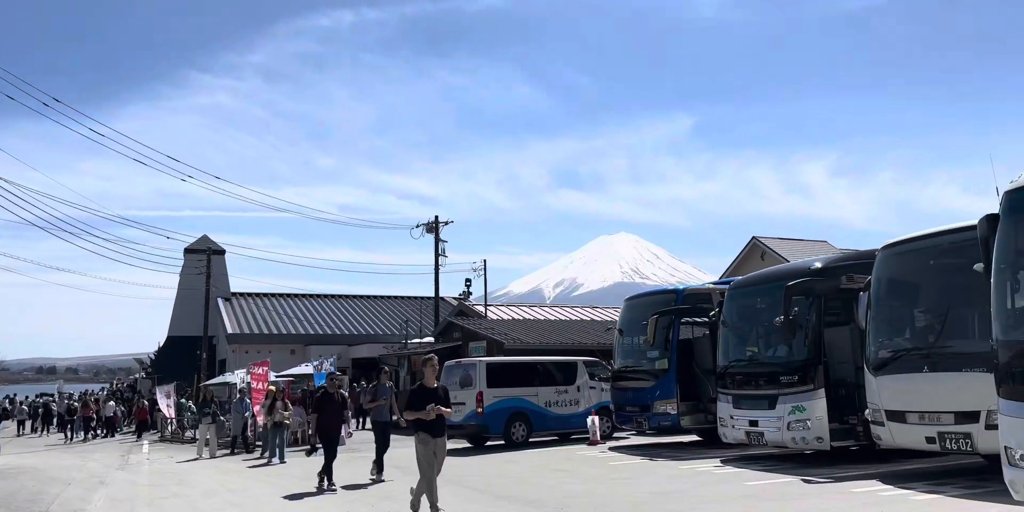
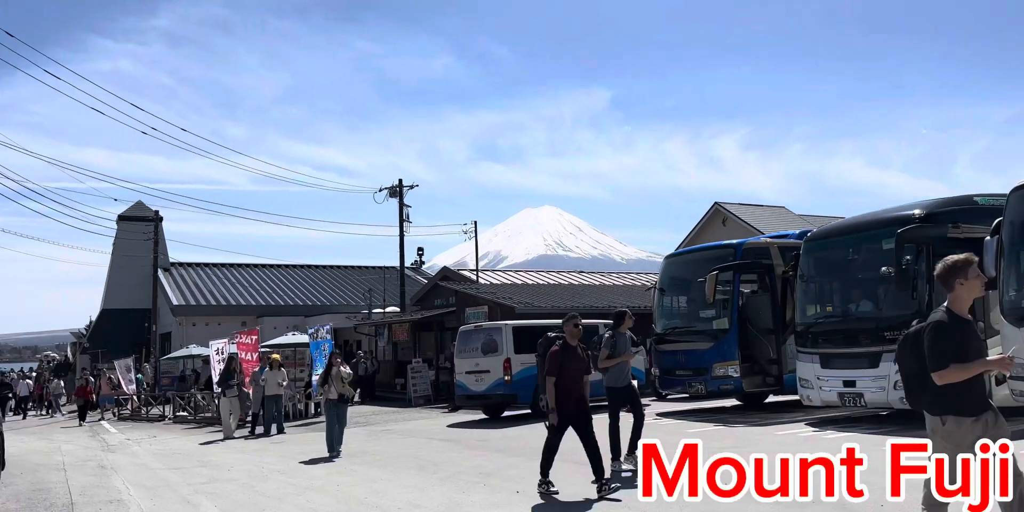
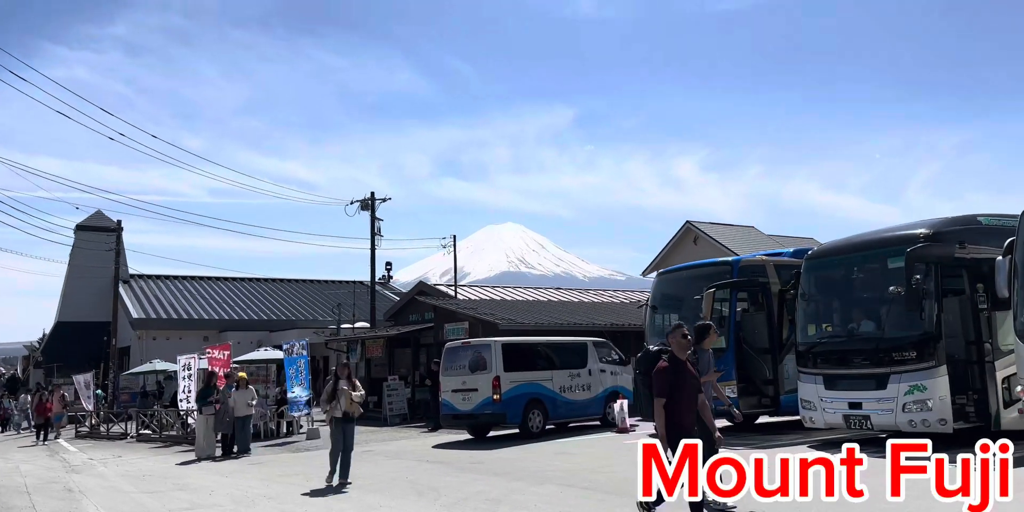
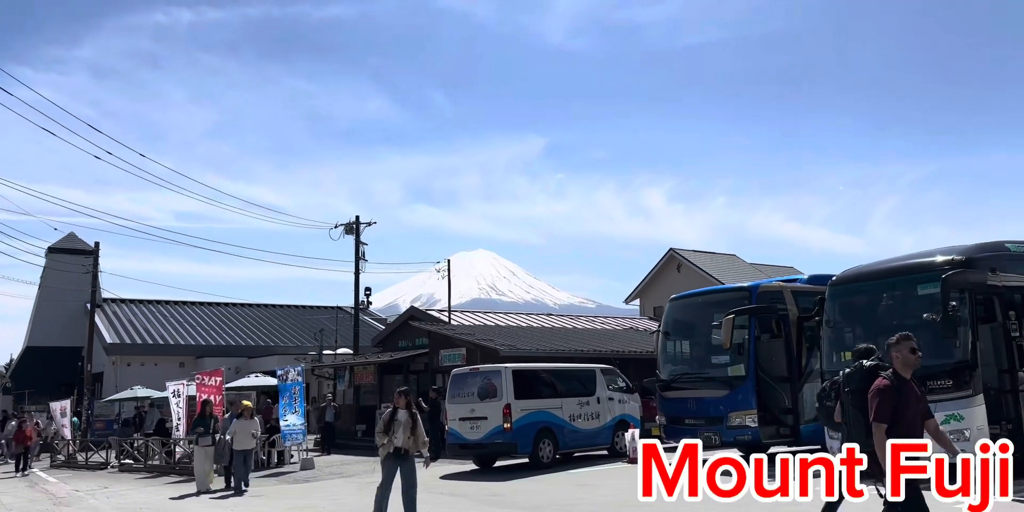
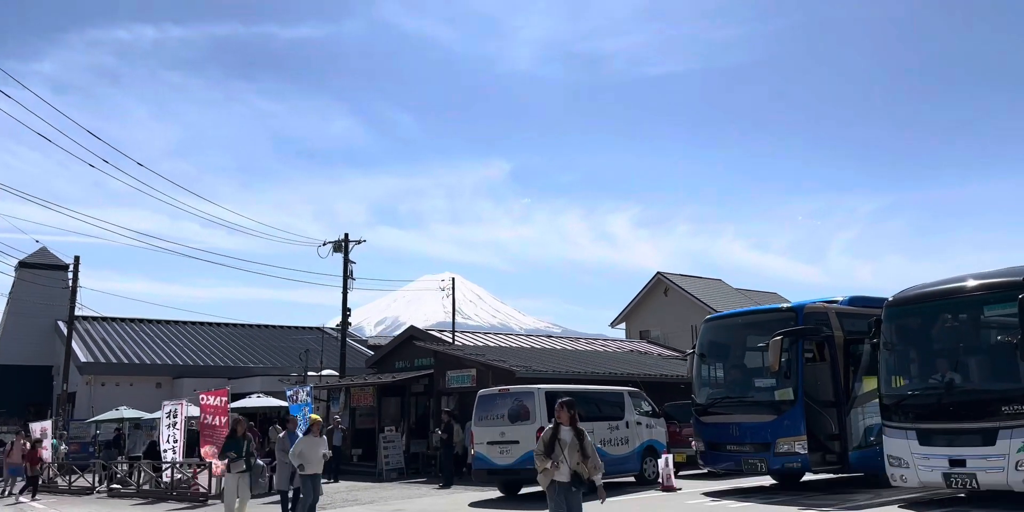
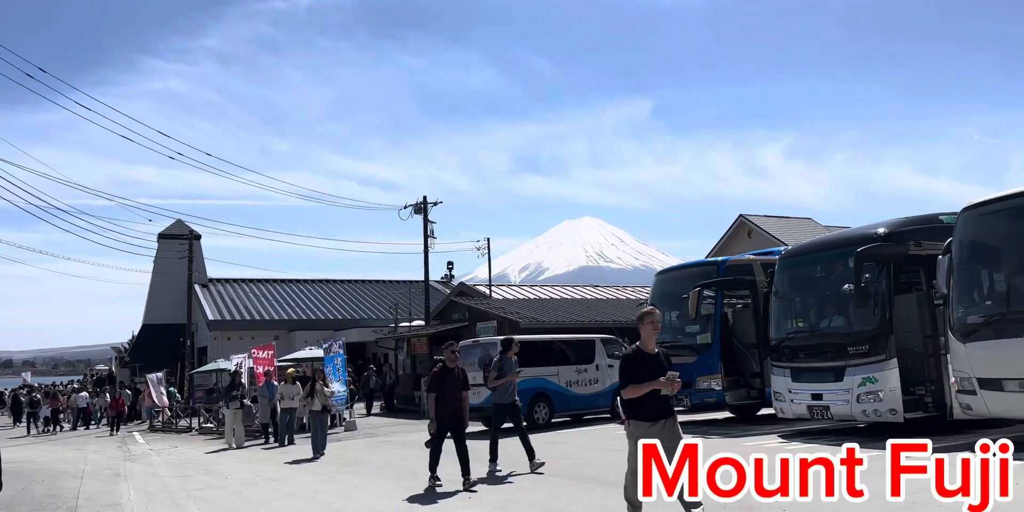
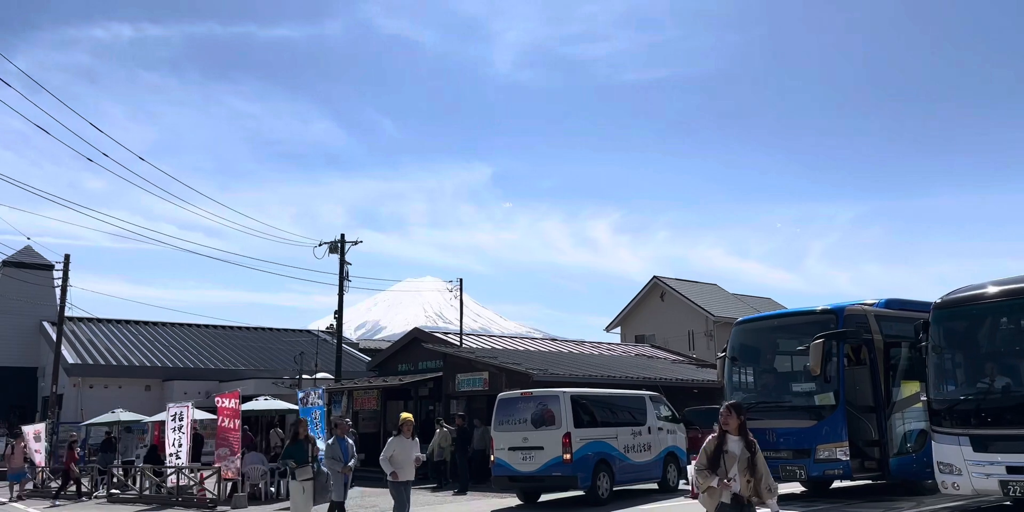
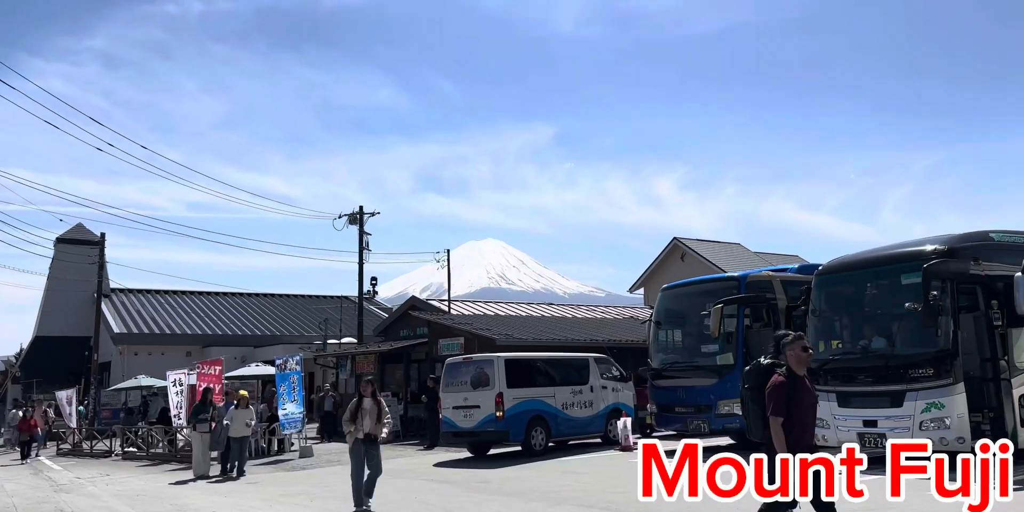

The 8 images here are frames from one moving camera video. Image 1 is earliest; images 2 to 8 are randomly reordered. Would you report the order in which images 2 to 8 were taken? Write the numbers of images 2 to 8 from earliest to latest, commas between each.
6, 2, 3, 8, 4, 5, 7
